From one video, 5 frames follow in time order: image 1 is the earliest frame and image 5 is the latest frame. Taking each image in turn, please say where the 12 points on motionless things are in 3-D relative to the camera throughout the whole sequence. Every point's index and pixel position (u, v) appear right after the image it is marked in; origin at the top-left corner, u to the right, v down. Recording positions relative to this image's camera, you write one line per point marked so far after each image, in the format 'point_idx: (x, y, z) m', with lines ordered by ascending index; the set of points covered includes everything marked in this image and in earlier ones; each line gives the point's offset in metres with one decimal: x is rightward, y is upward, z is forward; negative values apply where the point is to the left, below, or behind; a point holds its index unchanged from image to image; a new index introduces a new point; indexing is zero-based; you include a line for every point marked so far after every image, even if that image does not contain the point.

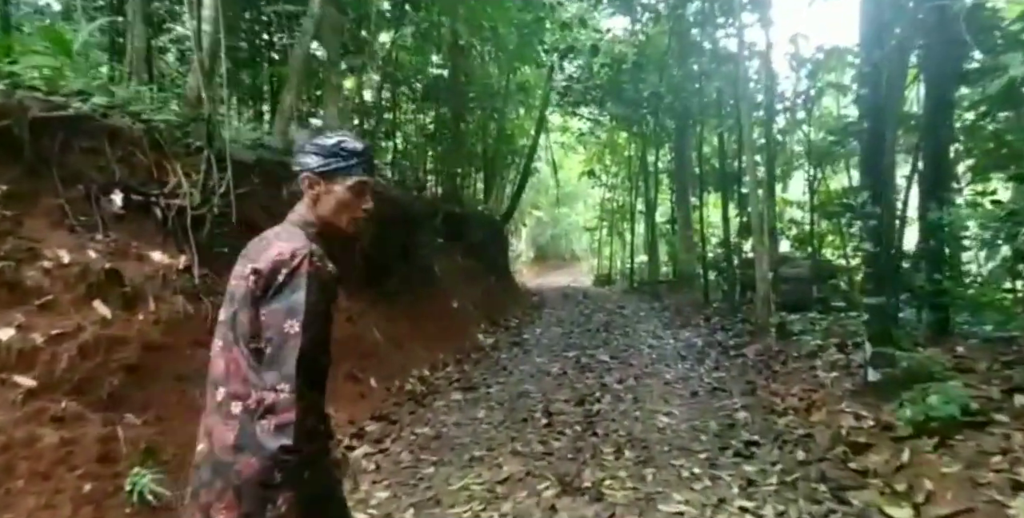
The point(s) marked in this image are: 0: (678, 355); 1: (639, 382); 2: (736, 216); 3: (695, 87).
0: (+2.1, -1.2, +8.3) m
1: (+1.3, -1.3, +6.8) m
2: (+4.7, +0.9, +13.9) m
3: (+4.1, +3.8, +14.6) m
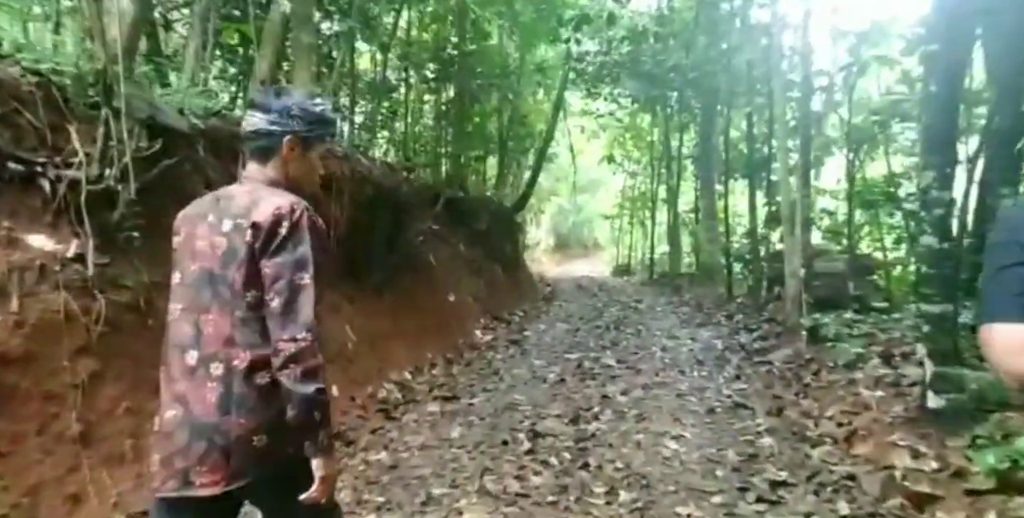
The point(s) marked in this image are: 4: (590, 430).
0: (+2.0, -1.2, +7.4) m
1: (+1.2, -1.2, +5.9) m
2: (+4.9, +1.1, +12.8) m
3: (+4.3, +4.0, +13.4) m
4: (+0.6, -1.3, +4.8) m
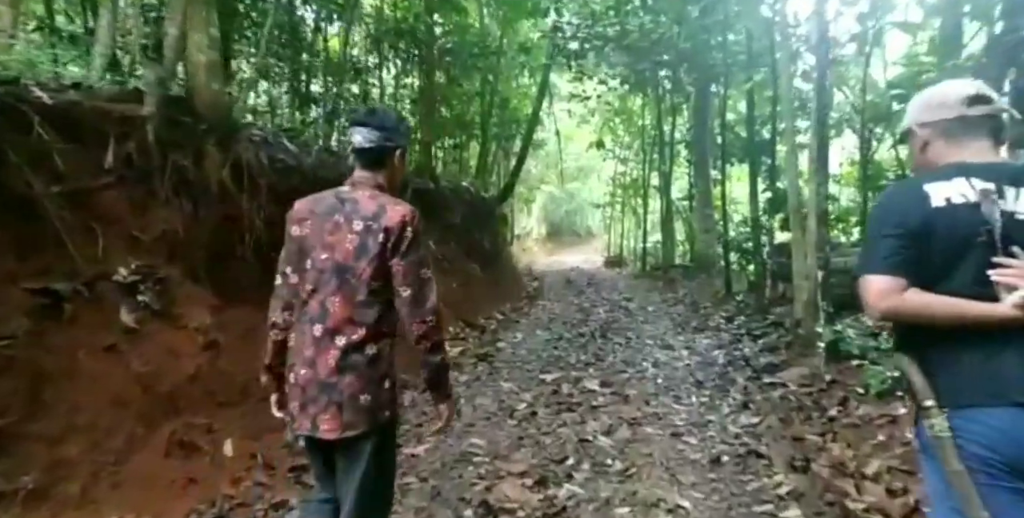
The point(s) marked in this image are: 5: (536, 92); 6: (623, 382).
0: (+1.7, -1.2, +6.2) m
1: (+0.9, -1.3, +4.7) m
2: (+4.5, +1.2, +11.6) m
3: (+3.8, +4.1, +12.2) m
4: (+0.3, -1.4, +3.7) m
5: (+0.6, +4.4, +17.5) m
6: (+1.0, -1.2, +6.2) m
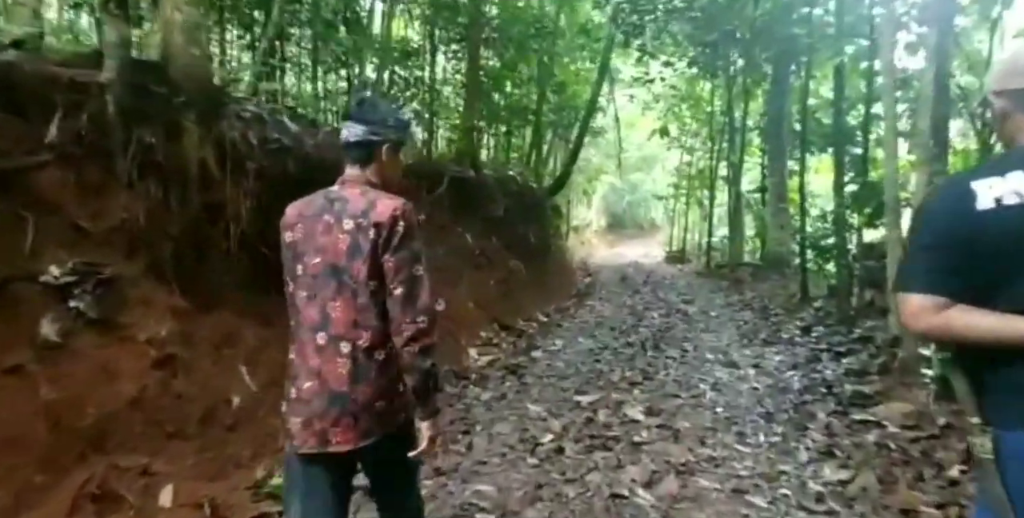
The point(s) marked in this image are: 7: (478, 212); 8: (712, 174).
0: (+1.9, -1.2, +5.1) m
1: (+1.0, -1.3, +3.7) m
2: (+5.2, +1.2, +10.2) m
3: (+4.7, +4.1, +10.8) m
4: (+0.3, -1.4, +2.7) m
5: (+2.0, +4.6, +16.3) m
6: (+1.3, -1.2, +5.1) m
7: (-0.5, +0.7, +10.0) m
8: (+5.9, +2.5, +19.5) m
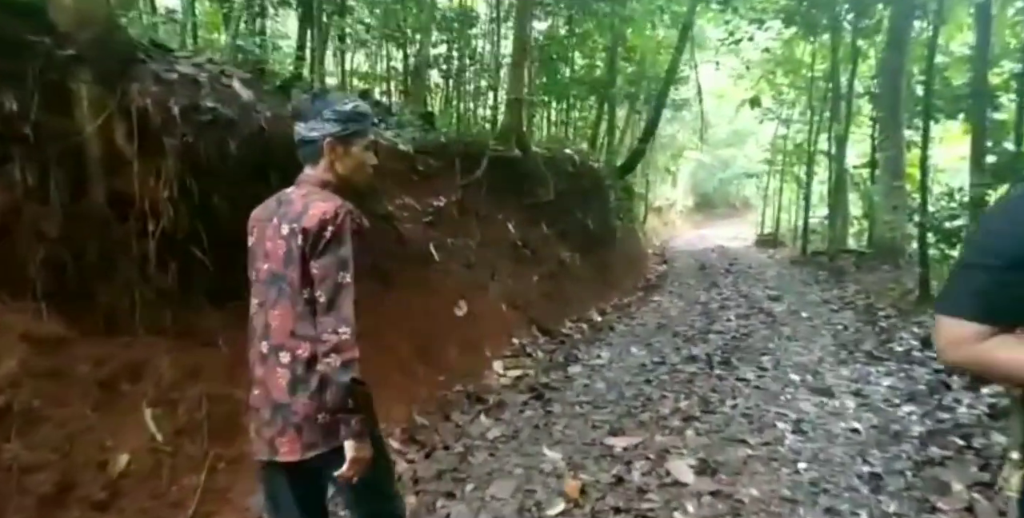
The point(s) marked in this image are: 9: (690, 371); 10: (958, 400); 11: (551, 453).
0: (+2.0, -1.2, +3.6) m
1: (+0.8, -1.4, +2.4) m
2: (+5.9, +1.3, +8.1) m
3: (+5.5, +4.3, +8.7) m
4: (0.0, -1.5, +1.5) m
5: (+3.5, +4.9, +14.6) m
6: (+1.3, -1.2, +3.7) m
7: (+0.2, +0.9, +8.8) m
8: (+7.8, +3.0, +17.2) m
9: (+1.5, -1.0, +5.6) m
10: (+3.2, -1.0, +4.7) m
11: (+0.2, -1.2, +4.0) m
